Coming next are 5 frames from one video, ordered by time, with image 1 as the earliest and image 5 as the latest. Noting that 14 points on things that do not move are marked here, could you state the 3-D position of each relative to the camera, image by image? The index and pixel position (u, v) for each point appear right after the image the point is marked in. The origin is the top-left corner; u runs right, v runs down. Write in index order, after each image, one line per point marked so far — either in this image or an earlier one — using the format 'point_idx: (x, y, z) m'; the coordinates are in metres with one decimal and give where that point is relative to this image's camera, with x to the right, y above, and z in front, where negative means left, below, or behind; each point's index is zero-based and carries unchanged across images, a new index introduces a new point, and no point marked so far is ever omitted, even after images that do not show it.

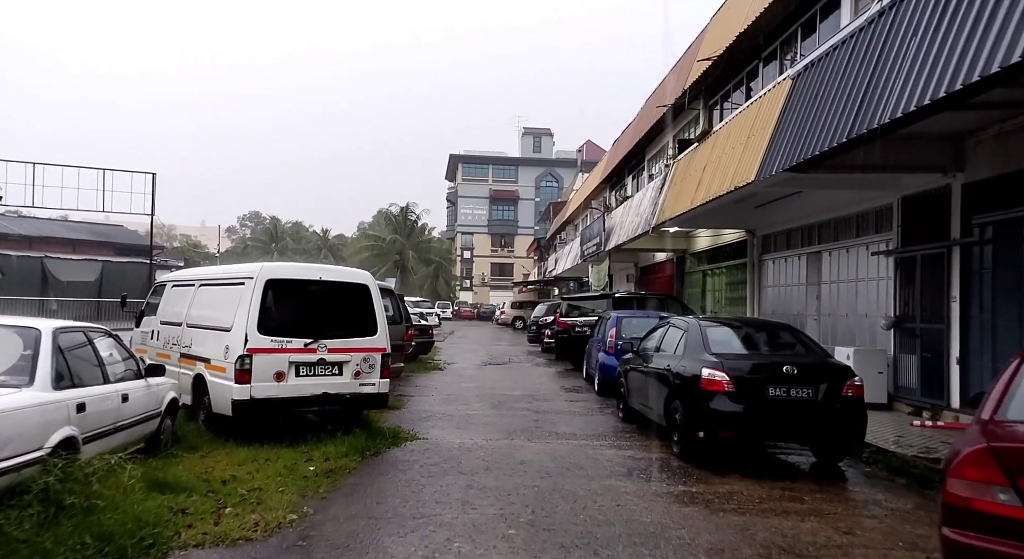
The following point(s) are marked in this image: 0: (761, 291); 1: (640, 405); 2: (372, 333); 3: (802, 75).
0: (+5.9, -0.3, +16.2) m
1: (+1.7, -1.6, +8.8) m
2: (-1.7, -0.6, +8.0) m
3: (+4.4, +3.1, +10.4) m
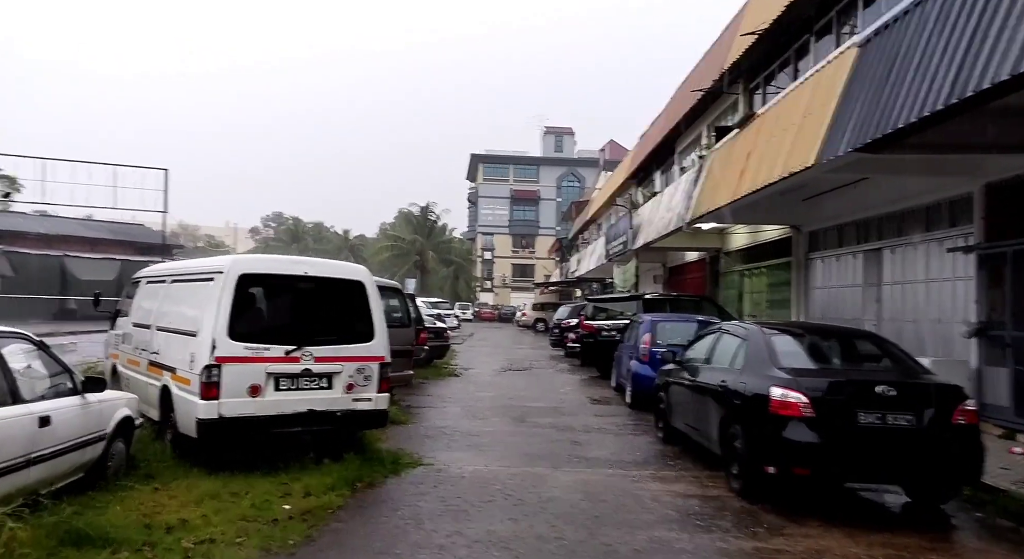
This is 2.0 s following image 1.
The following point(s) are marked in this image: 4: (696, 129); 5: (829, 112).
0: (+6.4, -0.3, +14.7) m
1: (+1.9, -1.6, +7.5) m
2: (-1.4, -0.6, +6.8) m
3: (+4.7, +3.1, +9.0) m
4: (+5.1, +4.1, +18.7) m
5: (+4.4, +2.3, +9.4) m
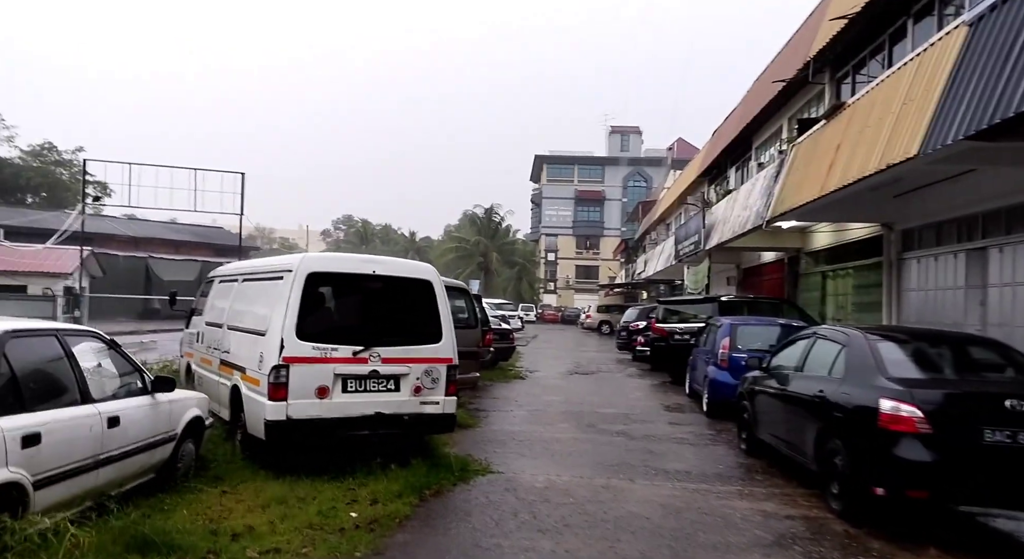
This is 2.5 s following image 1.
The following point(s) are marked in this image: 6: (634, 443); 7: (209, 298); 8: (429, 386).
0: (+7.8, -0.3, +13.7) m
1: (+2.7, -1.6, +6.9) m
2: (-0.7, -0.6, +6.5) m
3: (+5.6, +3.1, +8.2) m
4: (+6.9, +4.1, +17.9) m
5: (+5.3, +2.3, +8.6) m
6: (+1.5, -2.0, +8.2) m
7: (-3.8, -0.2, +8.5) m
8: (-0.8, -1.0, +6.4) m
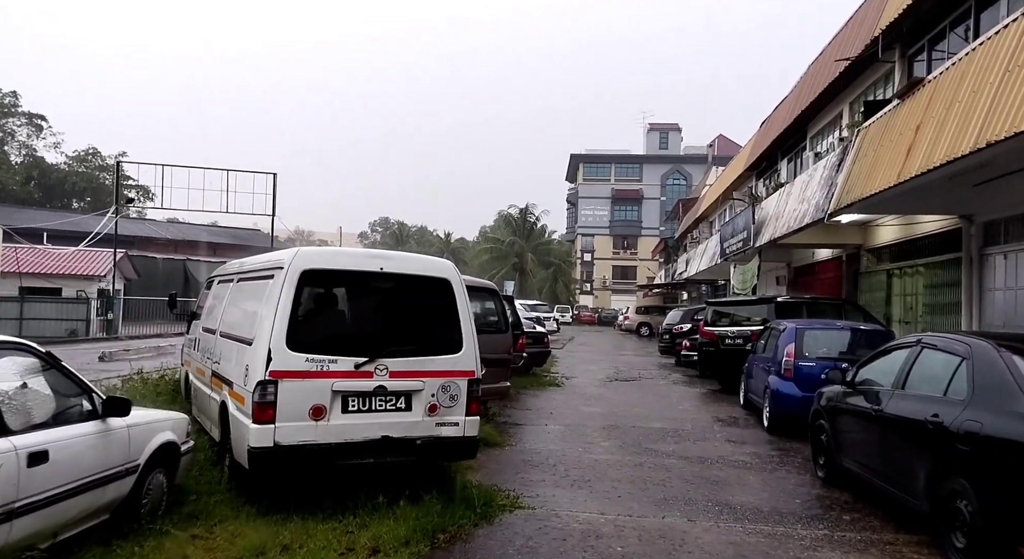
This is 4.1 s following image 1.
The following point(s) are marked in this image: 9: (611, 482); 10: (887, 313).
0: (+8.5, -0.3, +12.3) m
1: (+2.9, -1.6, +5.7) m
2: (-0.5, -0.6, +5.5) m
3: (+6.0, +3.1, +6.8) m
4: (+7.7, +4.1, +16.4) m
5: (+5.6, +2.3, +7.3) m
6: (+1.8, -1.9, +7.0) m
7: (-3.4, -0.2, +7.7) m
8: (-0.5, -1.0, +5.4) m
9: (+0.9, -1.9, +6.4) m
10: (+8.8, -0.8, +16.1) m
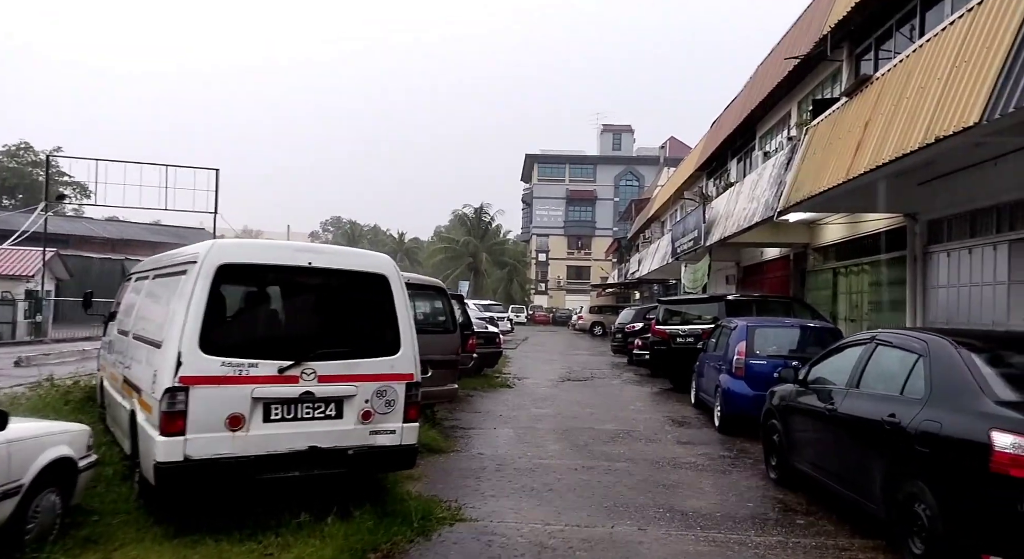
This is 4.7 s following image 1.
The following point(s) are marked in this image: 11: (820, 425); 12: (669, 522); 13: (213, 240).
0: (+7.5, -0.3, +12.4) m
1: (+2.5, -1.5, +5.5) m
2: (-0.9, -0.5, +5.1) m
3: (+5.4, +3.2, +6.9) m
4: (+6.5, +4.1, +16.5) m
5: (+5.1, +2.4, +7.2) m
6: (+1.3, -1.9, +6.8) m
7: (-4.0, -0.2, +7.1) m
8: (-0.9, -1.0, +5.0) m
9: (+0.4, -1.9, +6.1) m
10: (+7.7, -0.8, +16.3) m
11: (+2.5, -1.2, +5.5) m
12: (+1.2, -1.9, +5.2) m
13: (-2.0, +0.3, +4.7) m
